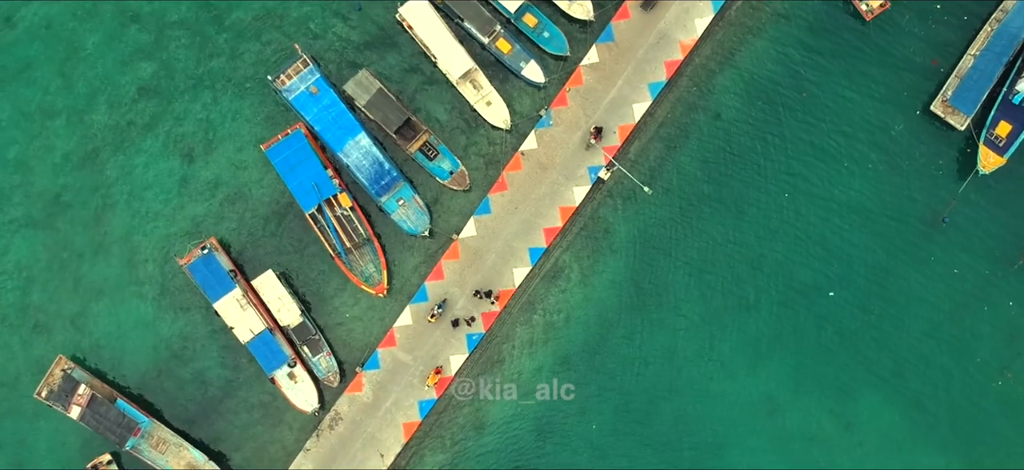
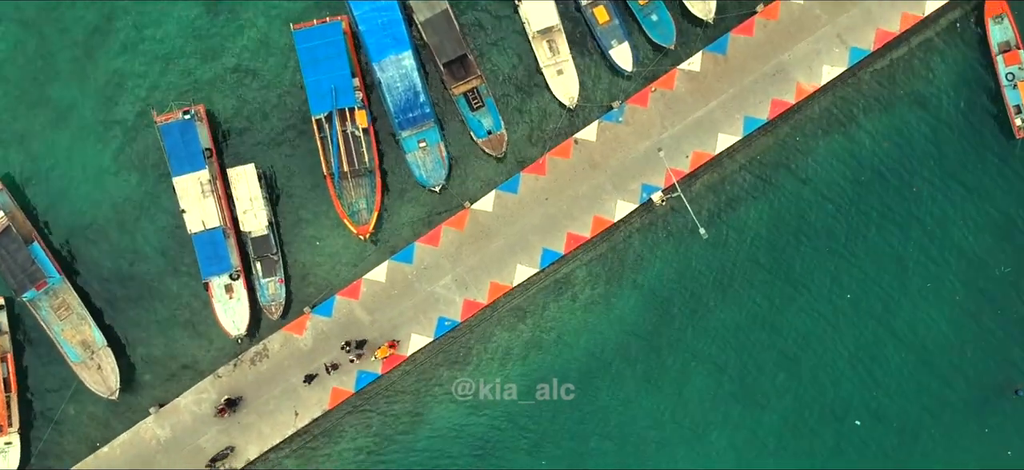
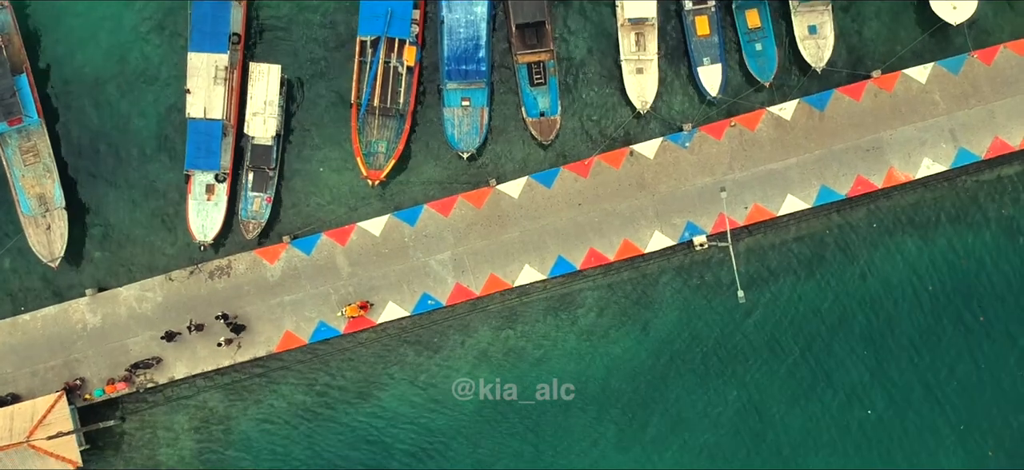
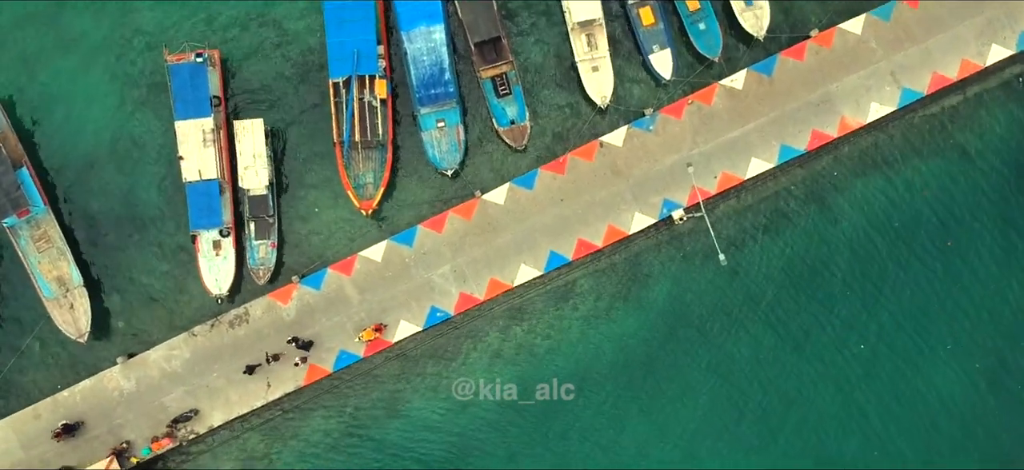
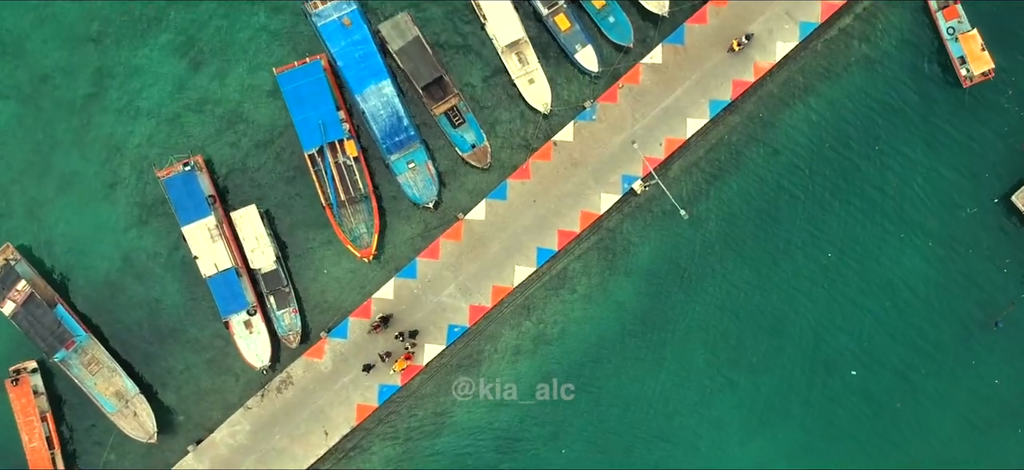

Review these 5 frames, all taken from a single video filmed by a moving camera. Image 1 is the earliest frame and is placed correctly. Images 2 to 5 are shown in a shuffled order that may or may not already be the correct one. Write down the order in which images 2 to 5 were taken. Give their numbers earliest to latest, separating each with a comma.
5, 2, 4, 3
